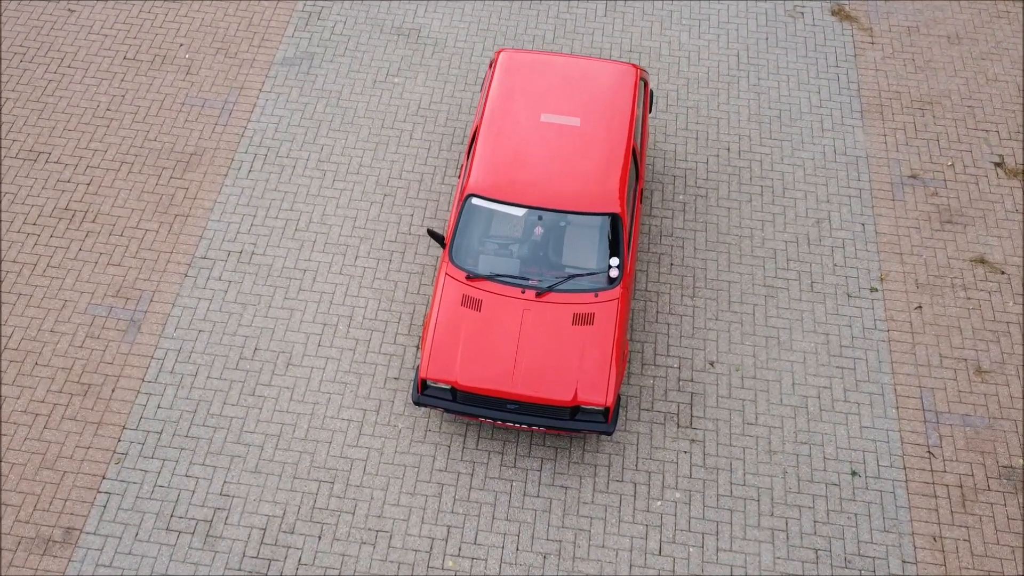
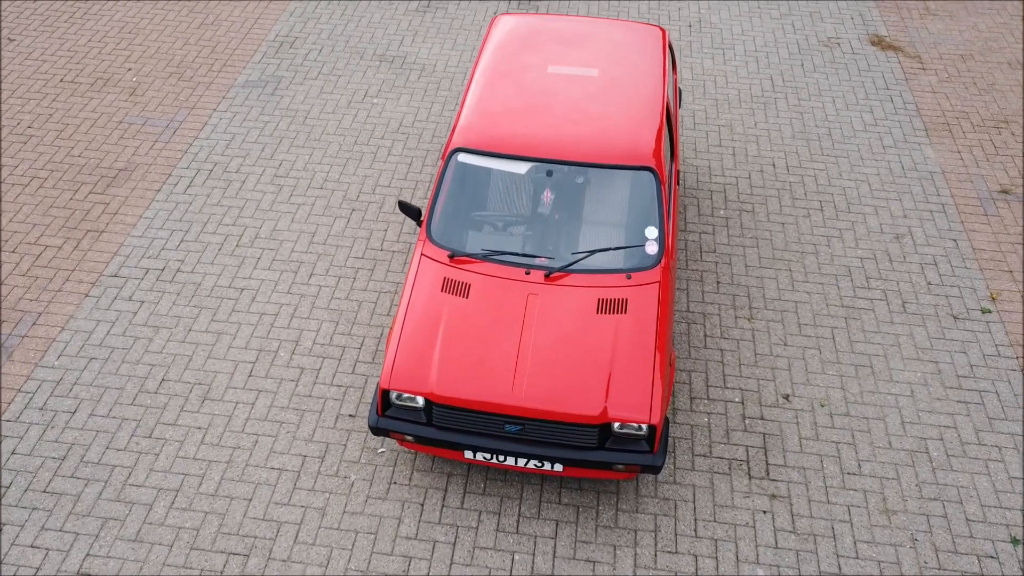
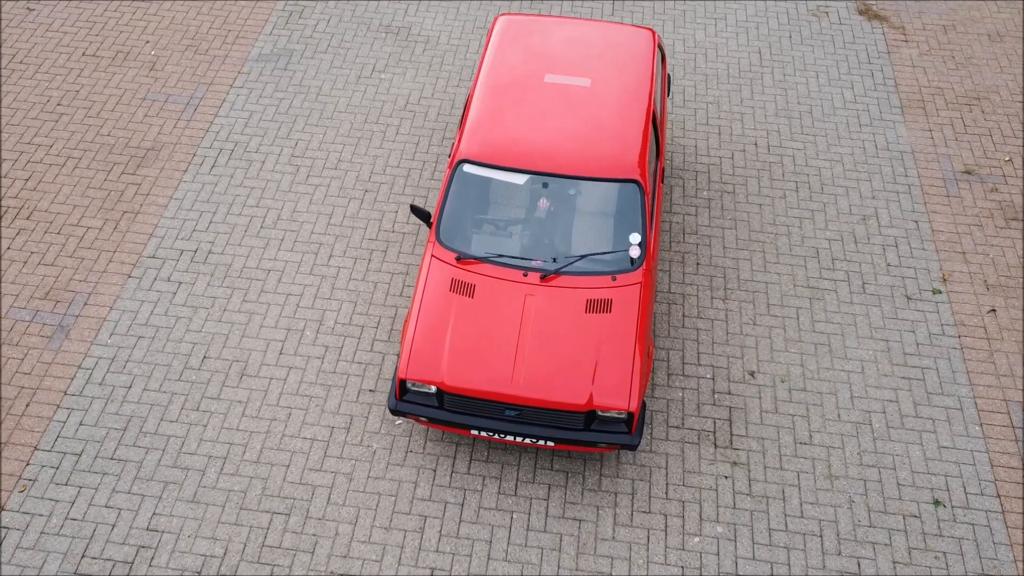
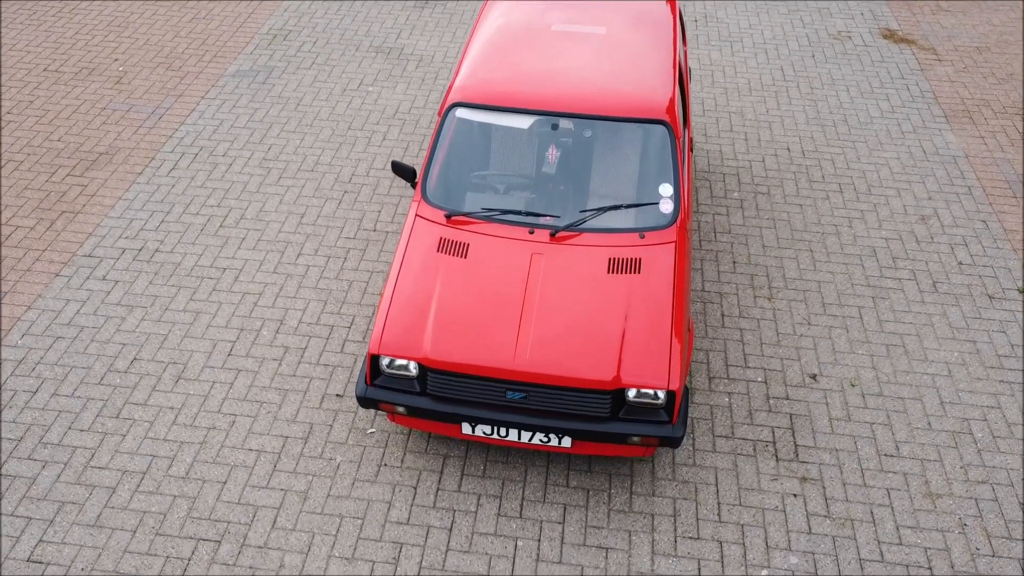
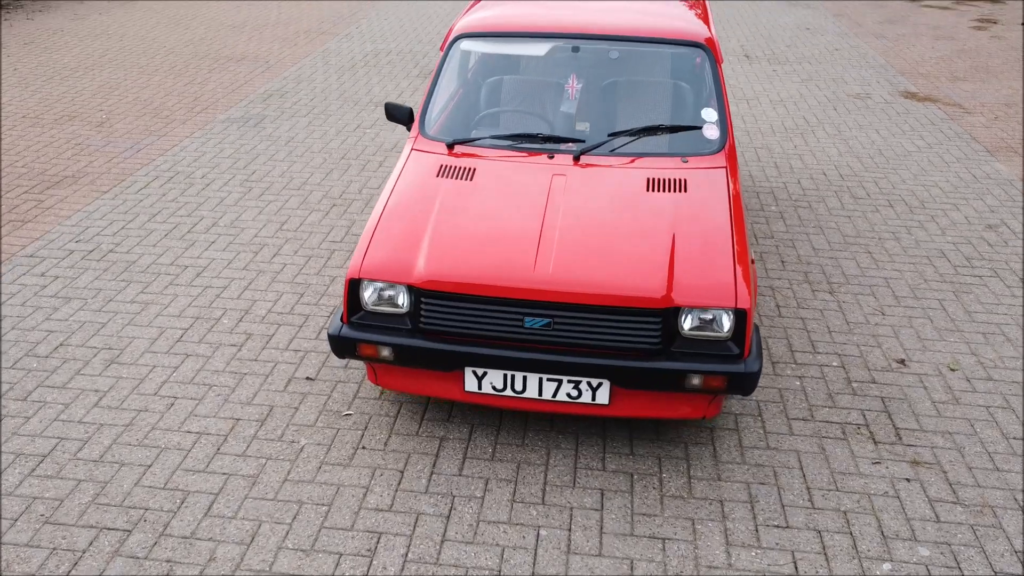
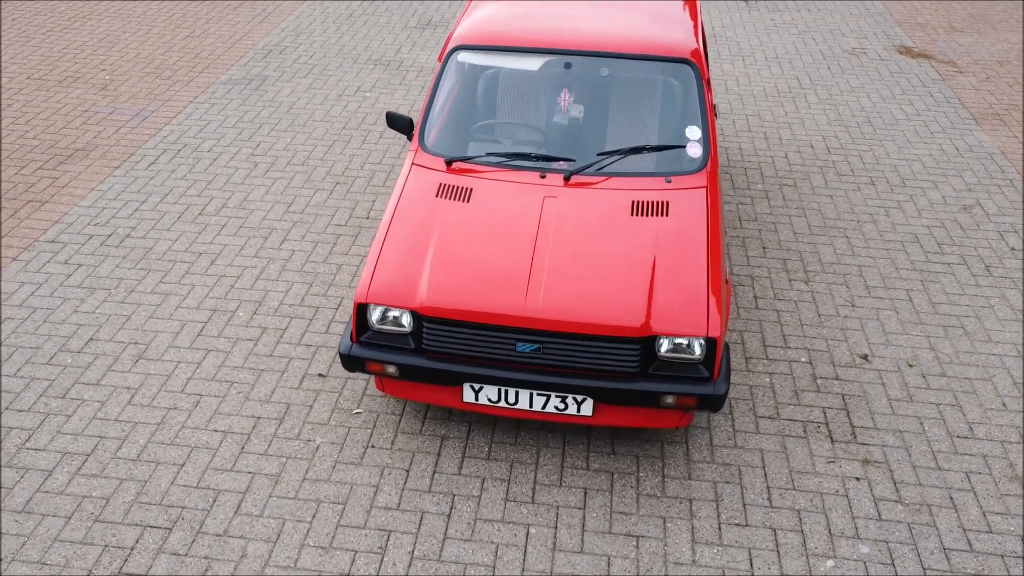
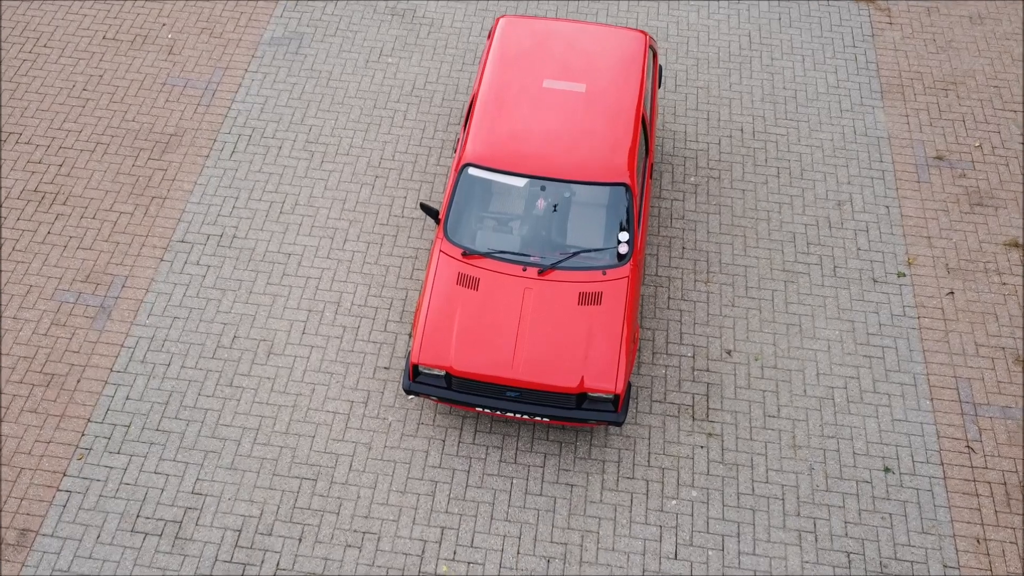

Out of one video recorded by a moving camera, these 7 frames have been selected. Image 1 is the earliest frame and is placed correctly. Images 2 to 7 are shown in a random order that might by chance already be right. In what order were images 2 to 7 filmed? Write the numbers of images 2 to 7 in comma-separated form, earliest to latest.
7, 3, 2, 4, 6, 5
